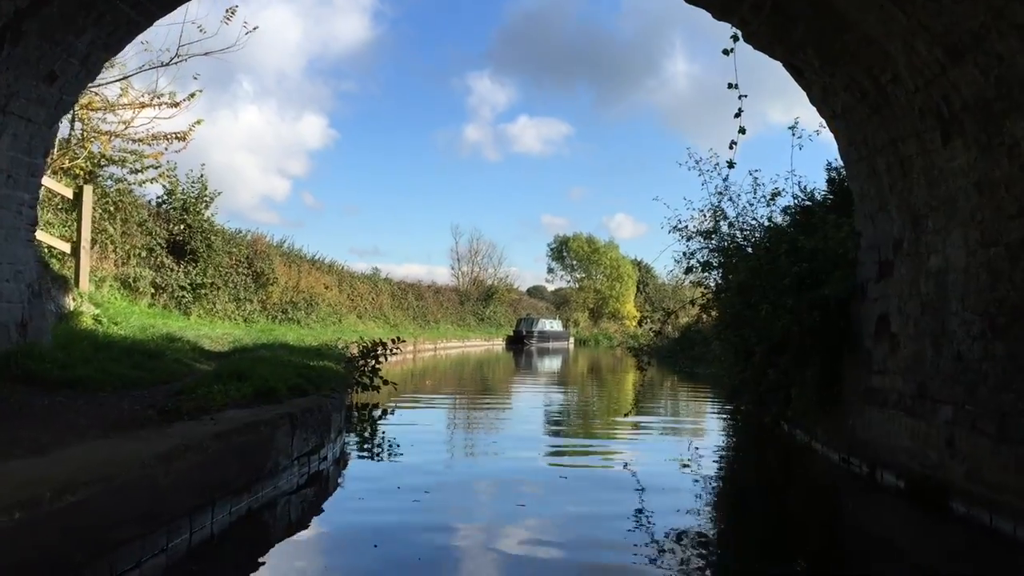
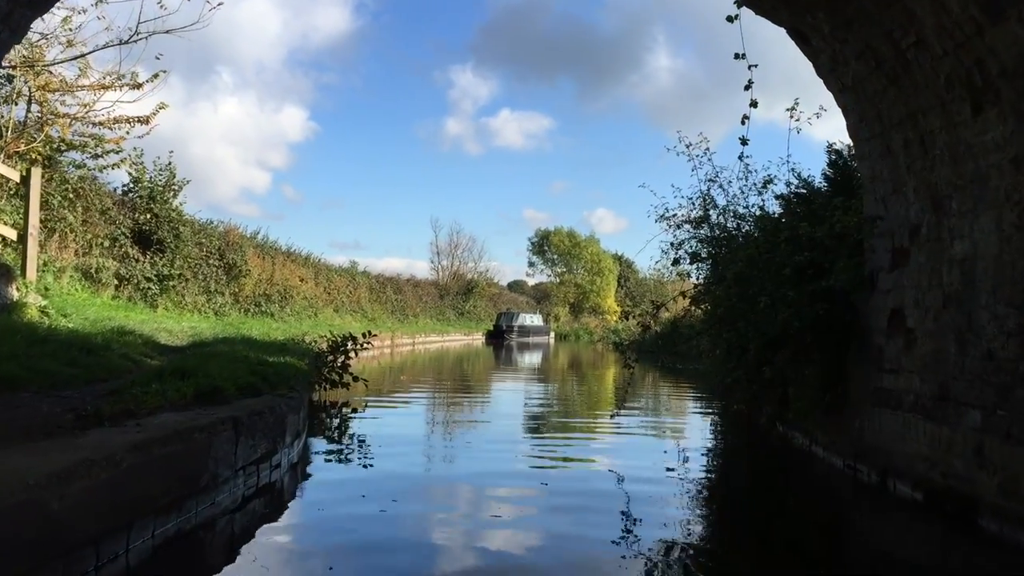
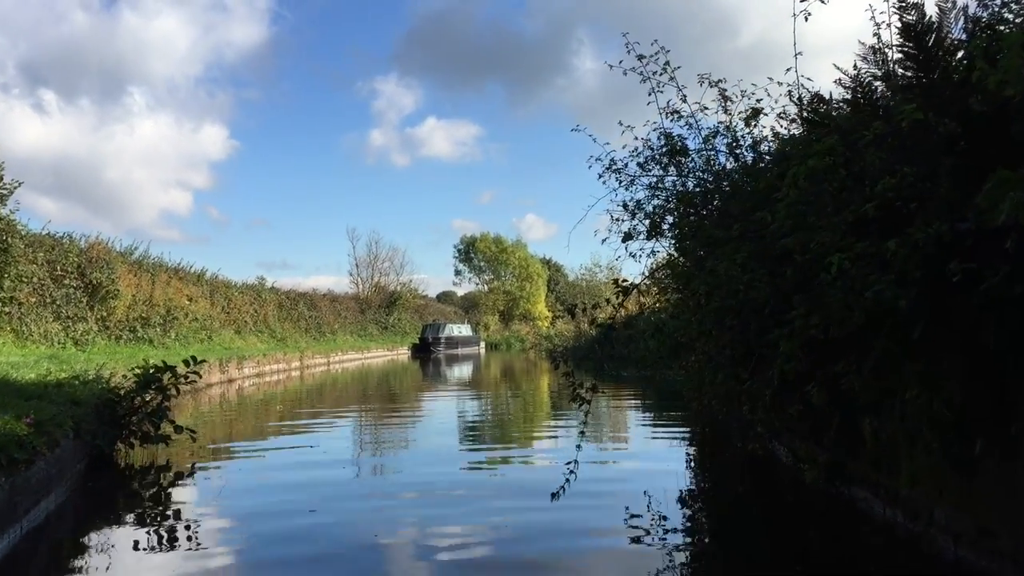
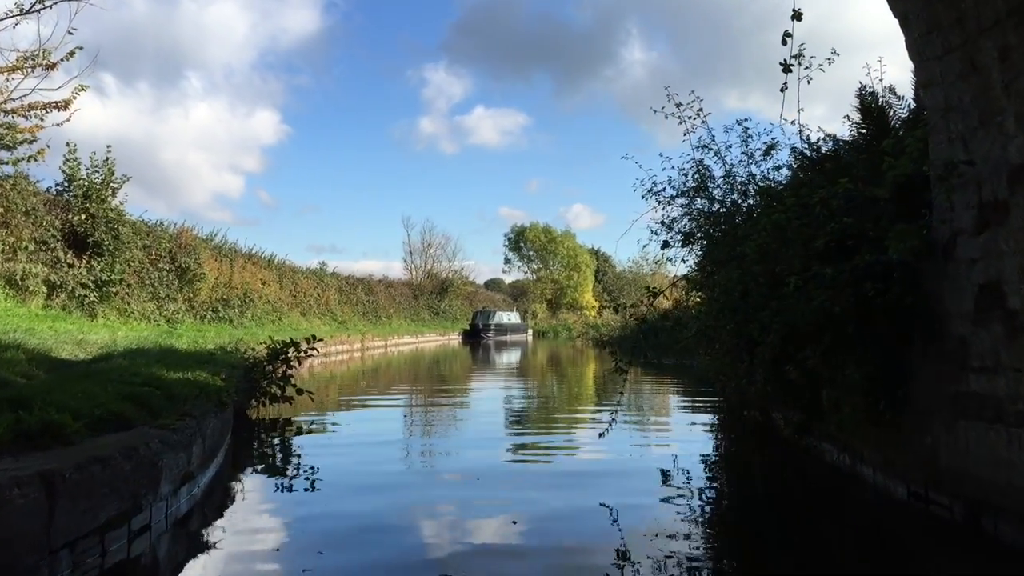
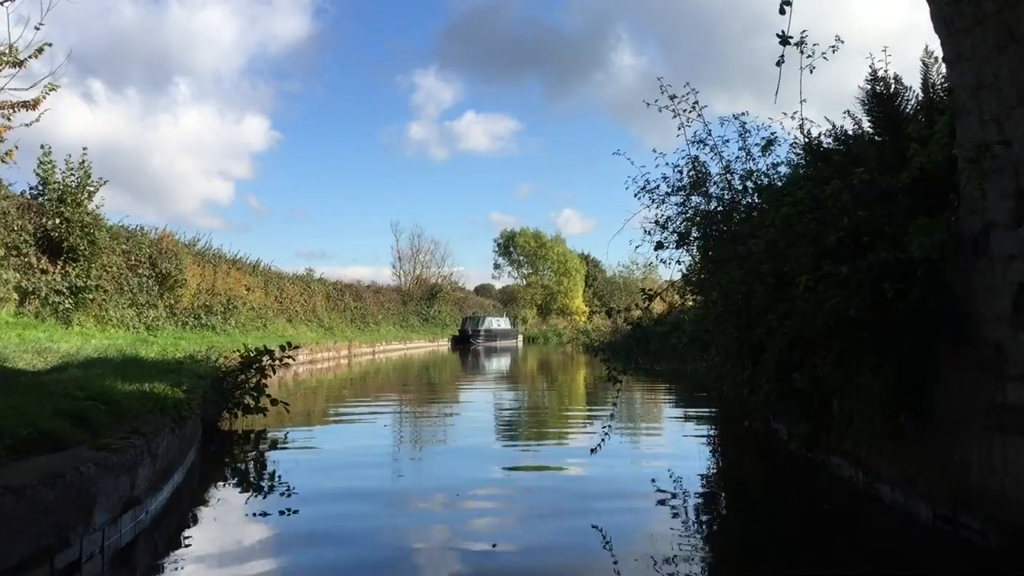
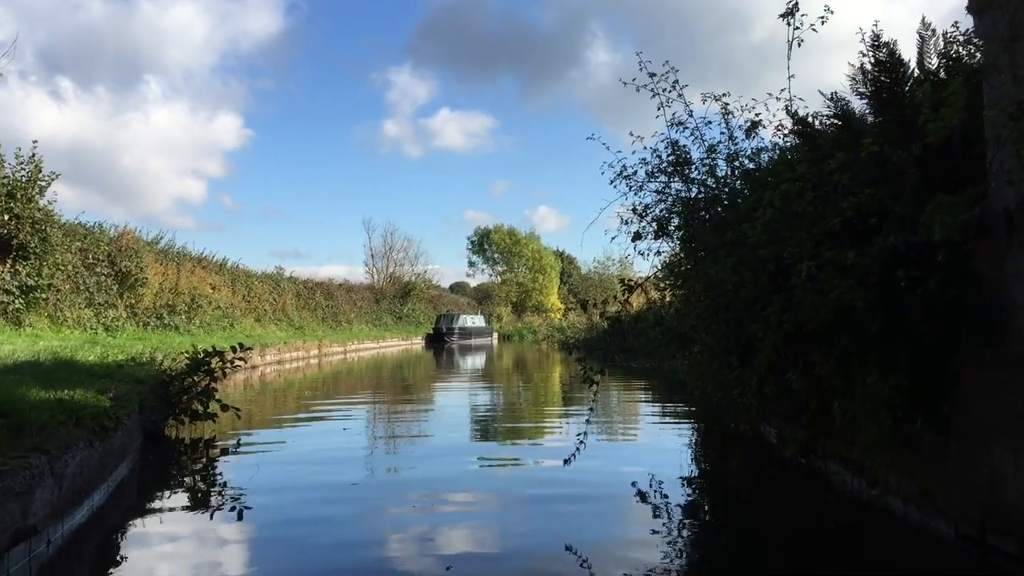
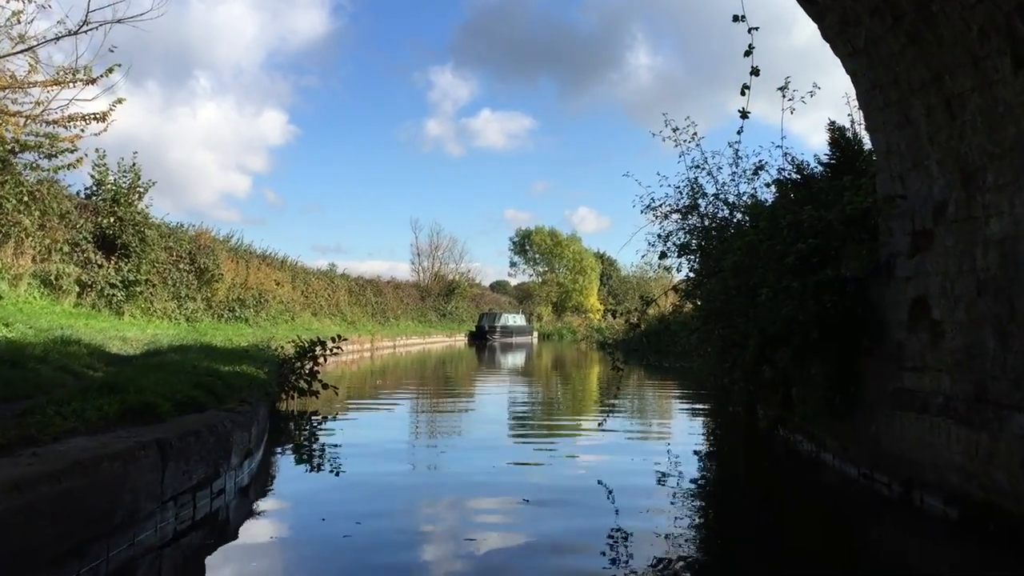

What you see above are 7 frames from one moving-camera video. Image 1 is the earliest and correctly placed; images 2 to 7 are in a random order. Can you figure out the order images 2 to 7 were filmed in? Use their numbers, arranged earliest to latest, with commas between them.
2, 7, 4, 5, 6, 3
